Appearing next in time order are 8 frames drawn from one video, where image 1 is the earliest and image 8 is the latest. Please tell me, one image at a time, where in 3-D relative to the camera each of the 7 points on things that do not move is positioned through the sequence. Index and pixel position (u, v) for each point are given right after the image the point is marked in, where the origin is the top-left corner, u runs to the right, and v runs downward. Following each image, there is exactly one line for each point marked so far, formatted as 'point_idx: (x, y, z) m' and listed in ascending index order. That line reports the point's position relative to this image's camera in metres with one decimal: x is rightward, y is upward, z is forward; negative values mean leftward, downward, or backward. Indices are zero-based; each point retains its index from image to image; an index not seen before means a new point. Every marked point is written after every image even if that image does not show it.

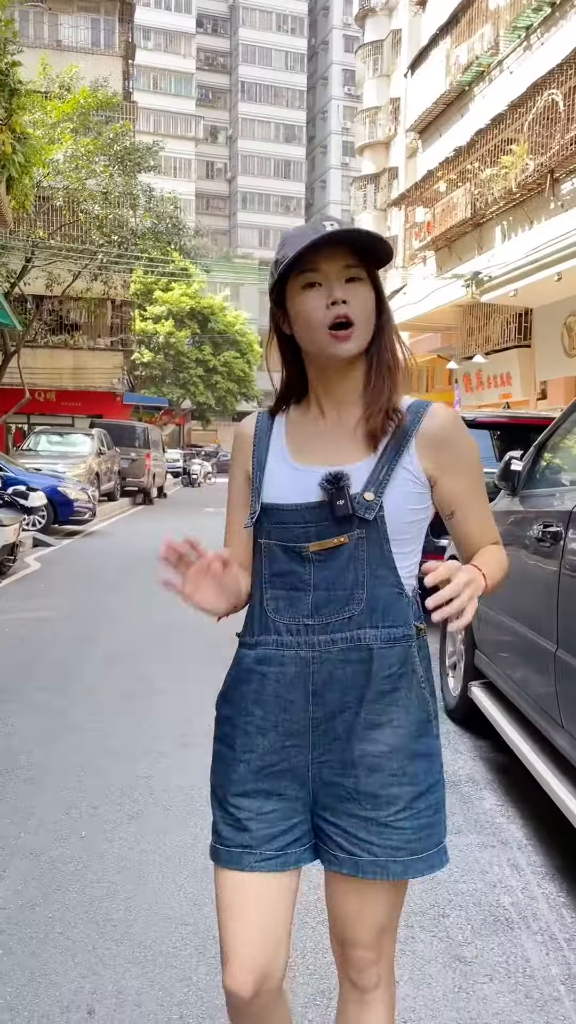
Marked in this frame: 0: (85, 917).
0: (-0.7, -1.4, +2.8) m
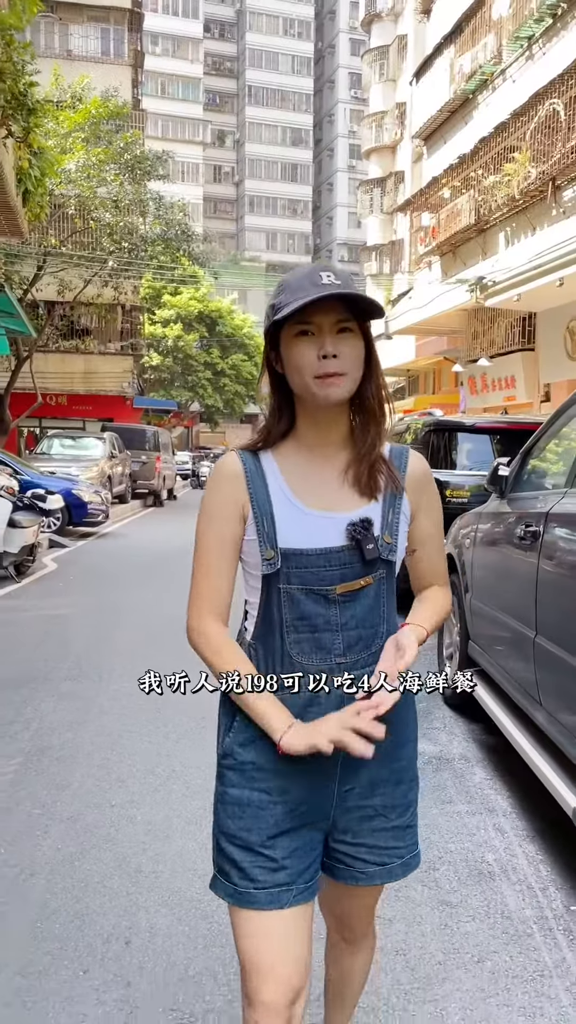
0: (-0.7, -1.4, +3.2) m
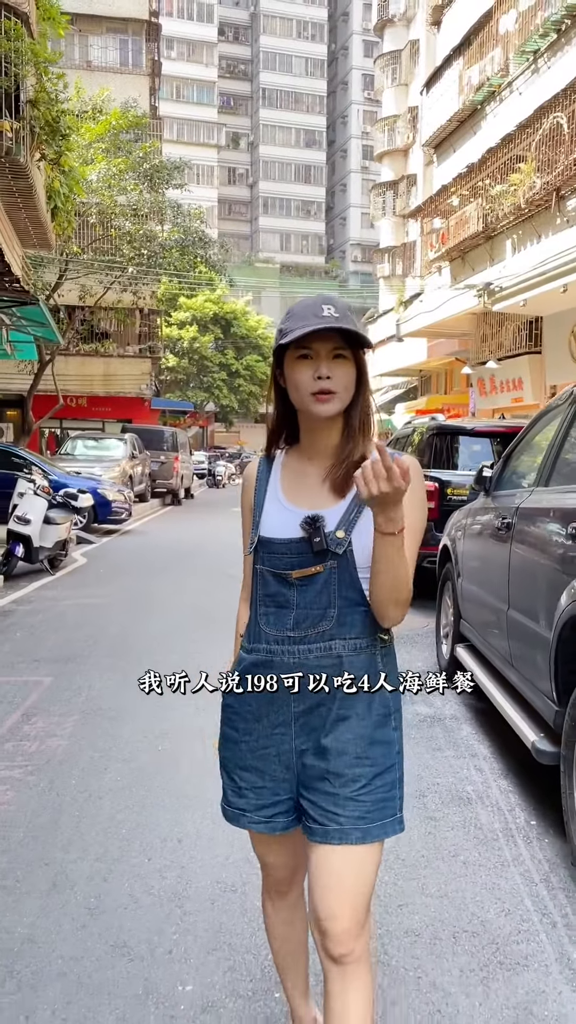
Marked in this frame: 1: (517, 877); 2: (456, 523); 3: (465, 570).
0: (-0.6, -1.4, +4.0) m
1: (+0.9, -1.4, +3.2) m
2: (+1.2, -0.1, +6.1) m
3: (+1.2, -0.4, +5.7) m
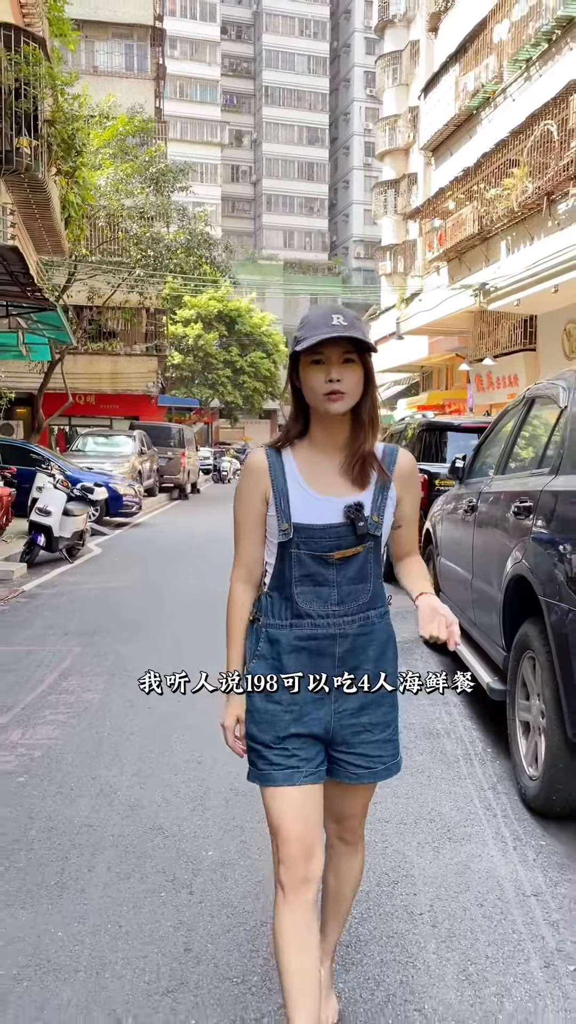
0: (-0.6, -1.3, +4.8) m
1: (+0.9, -1.3, +4.0) m
2: (+1.2, 0.0, +6.9) m
3: (+1.2, -0.3, +6.5) m
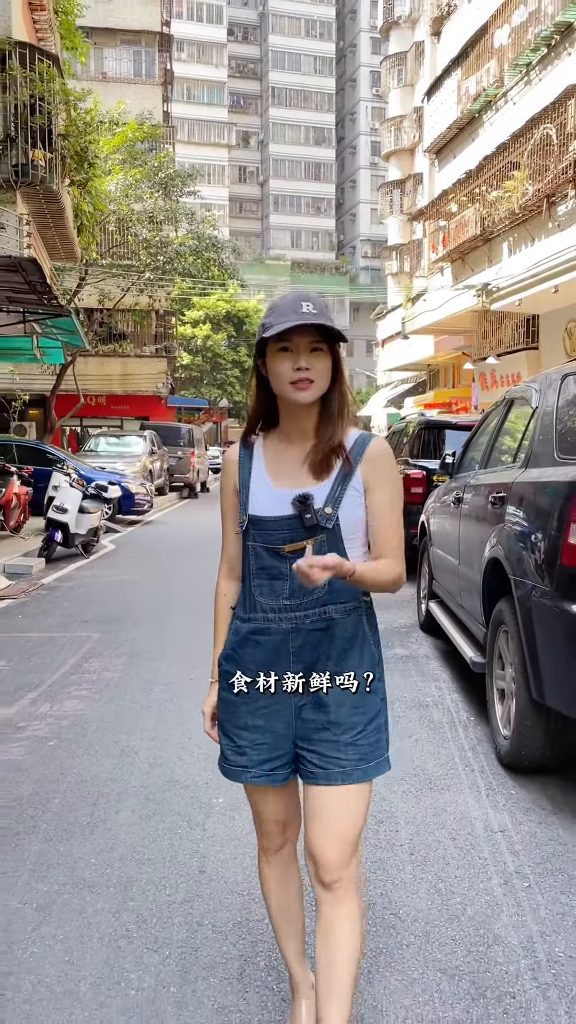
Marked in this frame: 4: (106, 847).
0: (-0.6, -1.2, +5.3) m
1: (+0.9, -1.3, +4.5) m
2: (+1.3, +0.1, +7.4) m
3: (+1.2, -0.2, +7.0) m
4: (-0.8, -1.4, +3.4) m
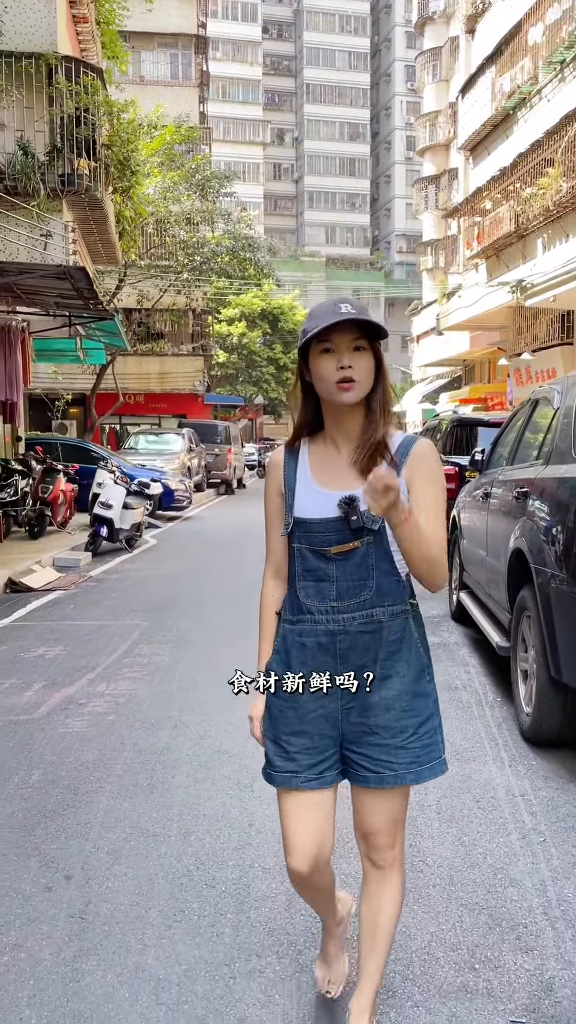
0: (-0.3, -1.2, +5.7) m
1: (+1.1, -1.3, +4.9) m
2: (+1.6, +0.1, +7.7) m
3: (+1.6, -0.2, +7.3) m
4: (-0.6, -1.4, +3.8) m
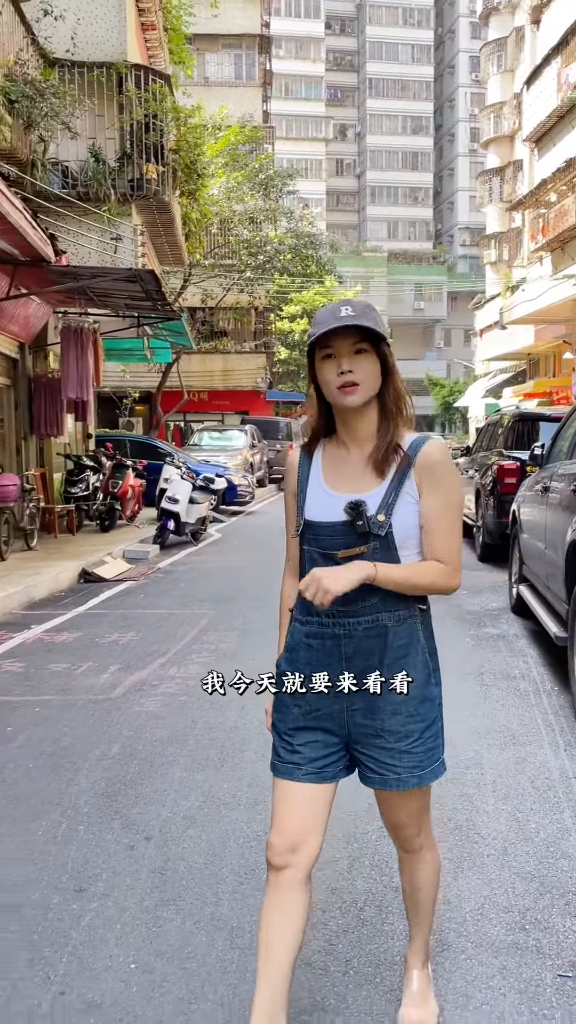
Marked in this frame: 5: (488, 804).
0: (+0.1, -1.1, +6.0) m
1: (+1.5, -1.2, +5.0) m
2: (+2.2, +0.2, +7.8) m
3: (+2.1, -0.1, +7.4) m
4: (-0.3, -1.3, +4.1) m
5: (+0.9, -1.3, +3.8) m
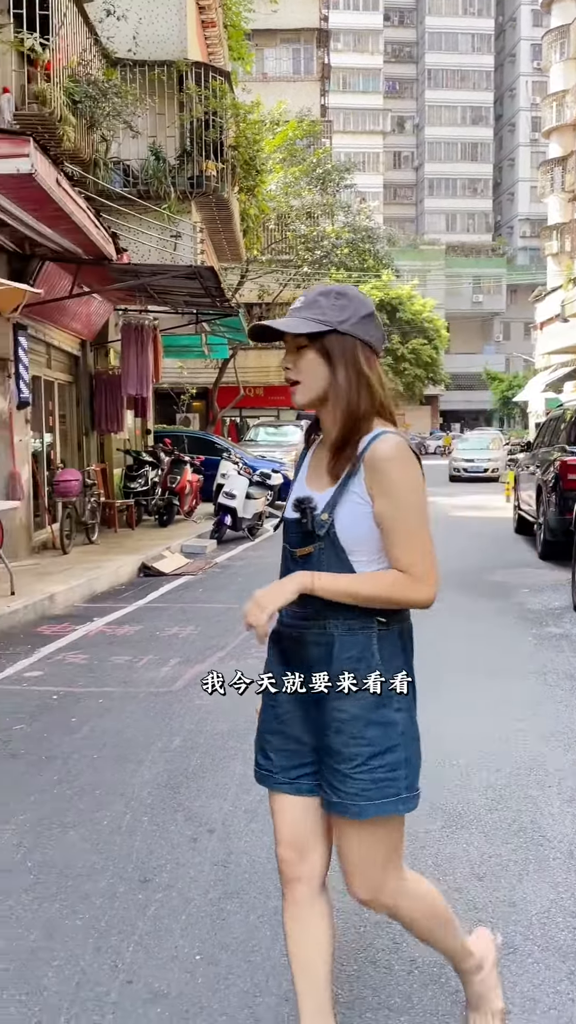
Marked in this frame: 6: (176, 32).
0: (+0.6, -1.1, +6.0) m
1: (+1.9, -1.2, +4.9) m
2: (+2.7, +0.2, +7.6) m
3: (+2.6, -0.1, +7.2) m
4: (0.0, -1.3, +4.1) m
5: (+1.2, -1.3, +3.7) m
6: (-1.9, +8.1, +14.0) m
